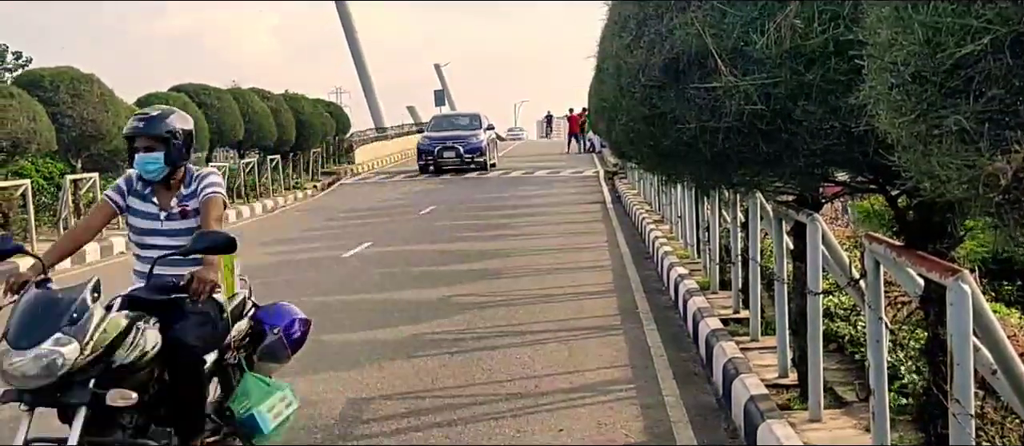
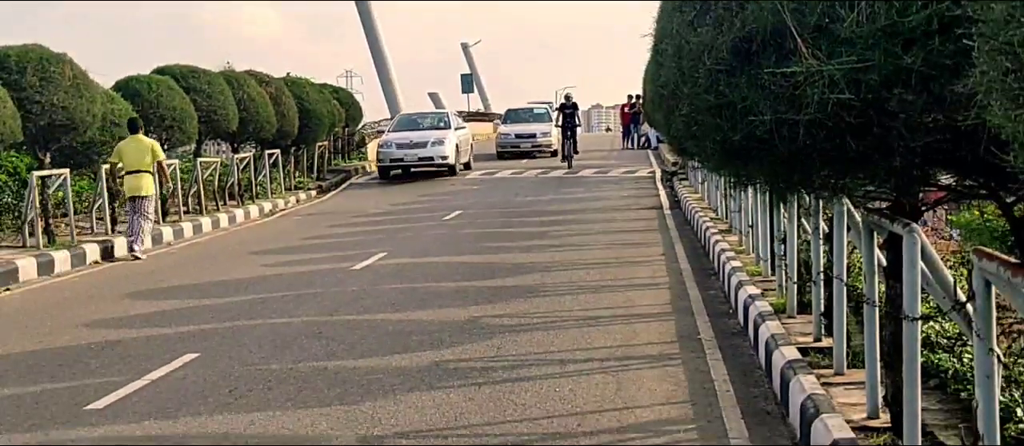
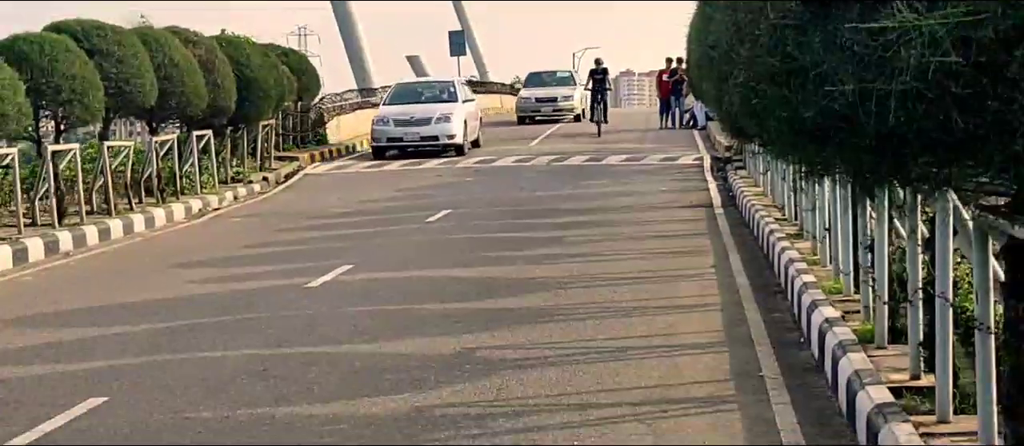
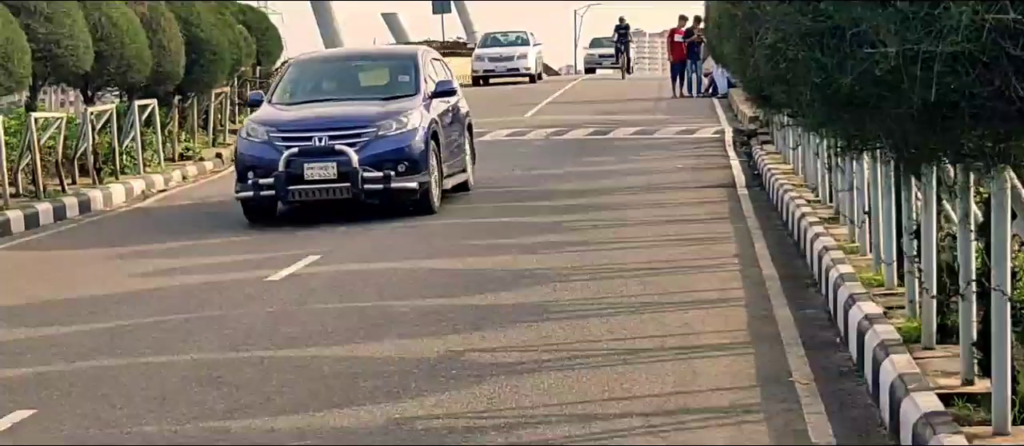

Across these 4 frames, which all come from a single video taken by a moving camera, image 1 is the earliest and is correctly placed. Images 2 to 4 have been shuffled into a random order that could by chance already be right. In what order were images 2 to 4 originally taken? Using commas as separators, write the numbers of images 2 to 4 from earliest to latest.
4, 3, 2
